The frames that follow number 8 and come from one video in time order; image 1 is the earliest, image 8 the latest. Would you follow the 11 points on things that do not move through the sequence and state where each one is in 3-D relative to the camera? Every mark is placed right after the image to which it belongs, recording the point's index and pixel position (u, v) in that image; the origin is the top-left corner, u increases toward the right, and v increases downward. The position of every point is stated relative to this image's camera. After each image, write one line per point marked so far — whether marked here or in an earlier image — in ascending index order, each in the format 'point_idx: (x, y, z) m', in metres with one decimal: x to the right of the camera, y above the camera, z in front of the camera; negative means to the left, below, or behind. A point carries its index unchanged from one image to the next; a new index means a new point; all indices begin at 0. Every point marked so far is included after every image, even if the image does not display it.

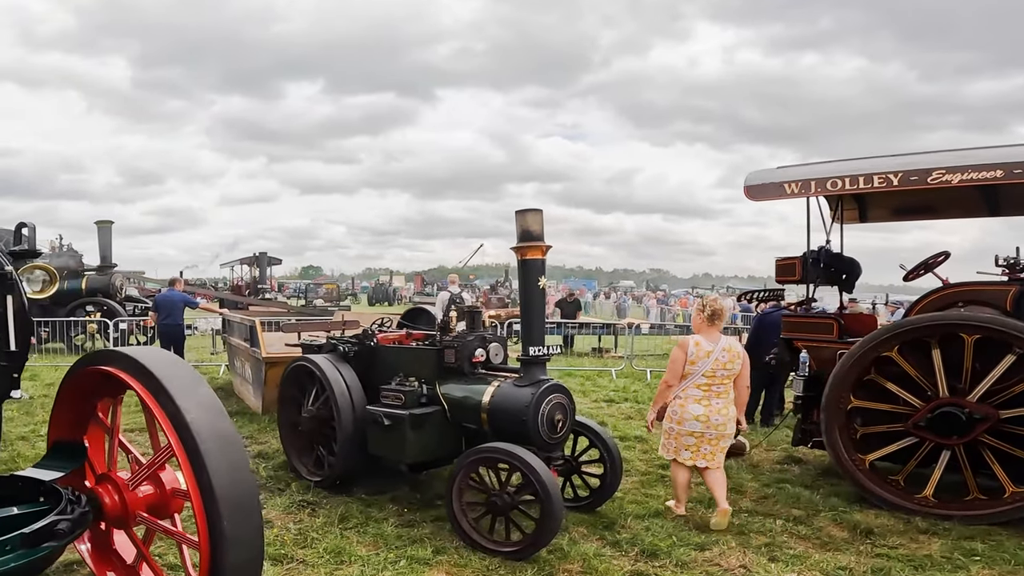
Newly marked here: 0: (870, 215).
0: (+3.6, +0.7, +7.0) m
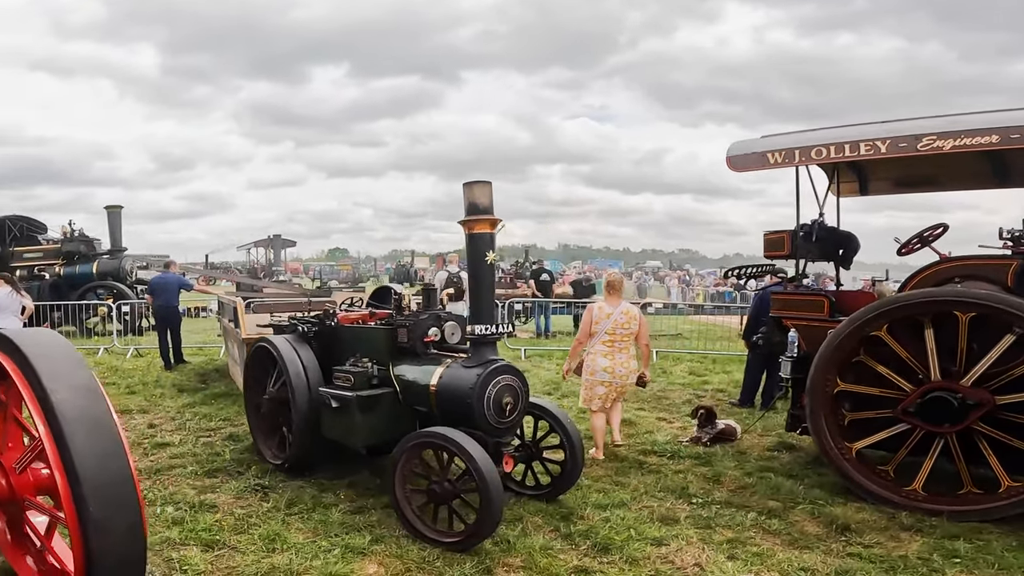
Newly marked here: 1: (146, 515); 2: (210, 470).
0: (+3.4, +0.9, +6.5) m
1: (-2.2, -1.3, +4.1) m
2: (-2.2, -1.3, +5.0) m
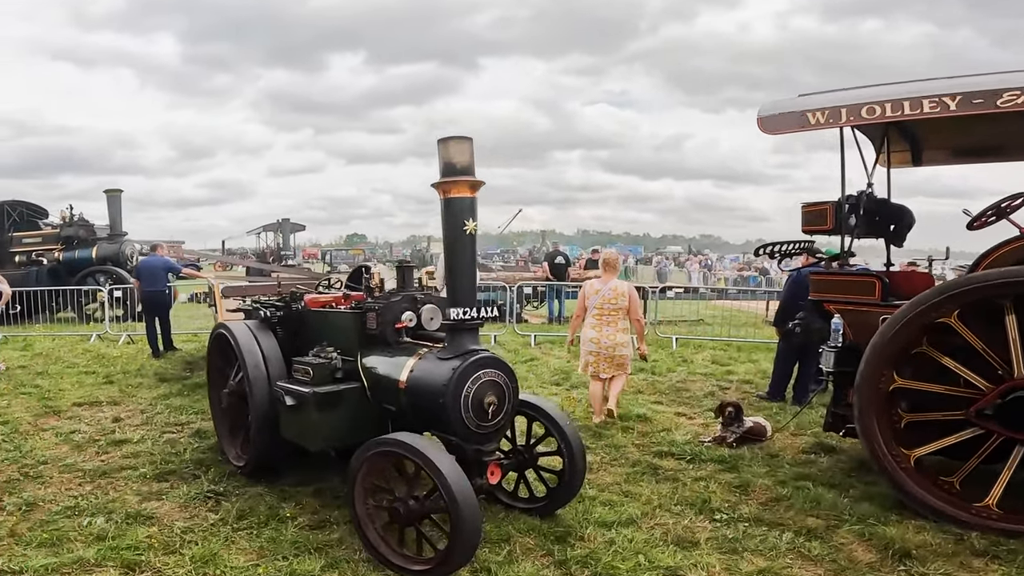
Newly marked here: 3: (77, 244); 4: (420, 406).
0: (+3.4, +1.1, +5.7) m
1: (-2.2, -1.2, +3.5) m
2: (-2.2, -1.2, +4.4) m
3: (-8.8, +0.9, +14.2) m
4: (-0.4, -0.5, +3.2) m
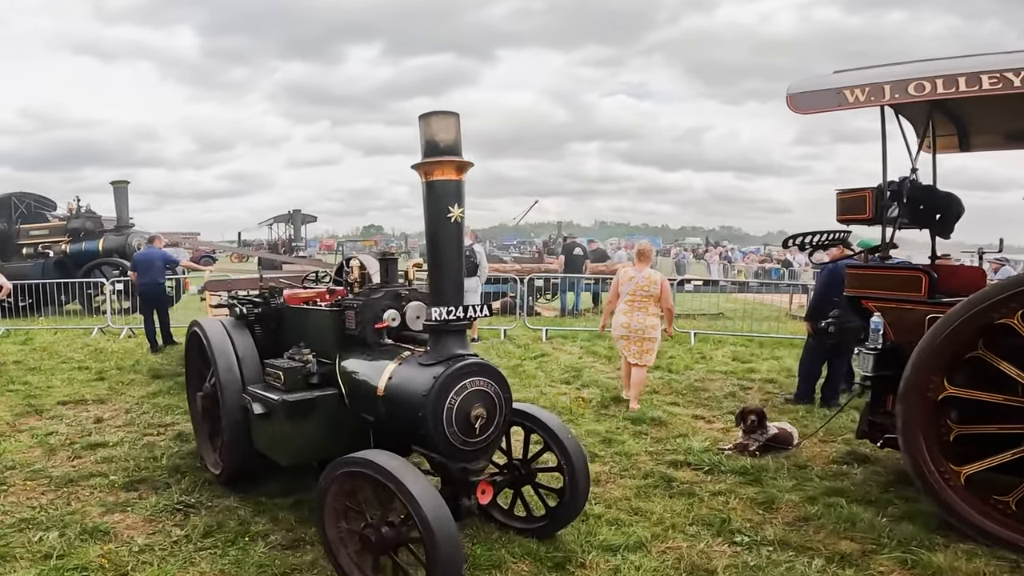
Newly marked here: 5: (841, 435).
0: (+3.4, +1.1, +5.2) m
1: (-2.3, -1.2, +3.2) m
2: (-2.2, -1.1, +4.1) m
3: (-8.6, +1.0, +14.0) m
4: (-0.5, -0.5, +2.8) m
5: (+2.4, -1.1, +5.1) m
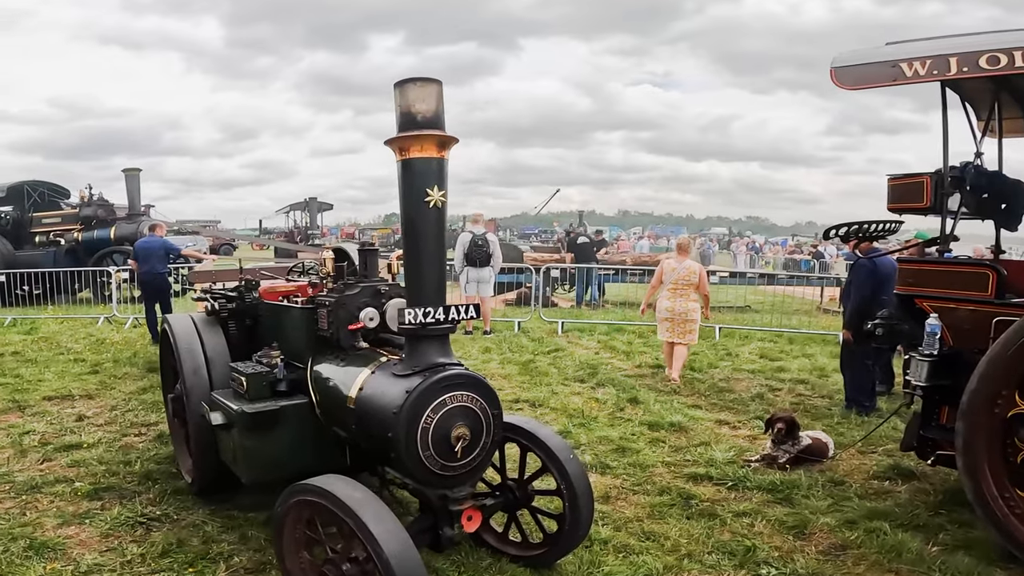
0: (+3.5, +1.1, +4.7) m
1: (-2.3, -1.2, +2.9) m
2: (-2.2, -1.1, +3.8) m
3: (-8.2, +1.3, +13.8) m
4: (-0.5, -0.5, +2.4) m
5: (+2.4, -1.0, +4.6) m
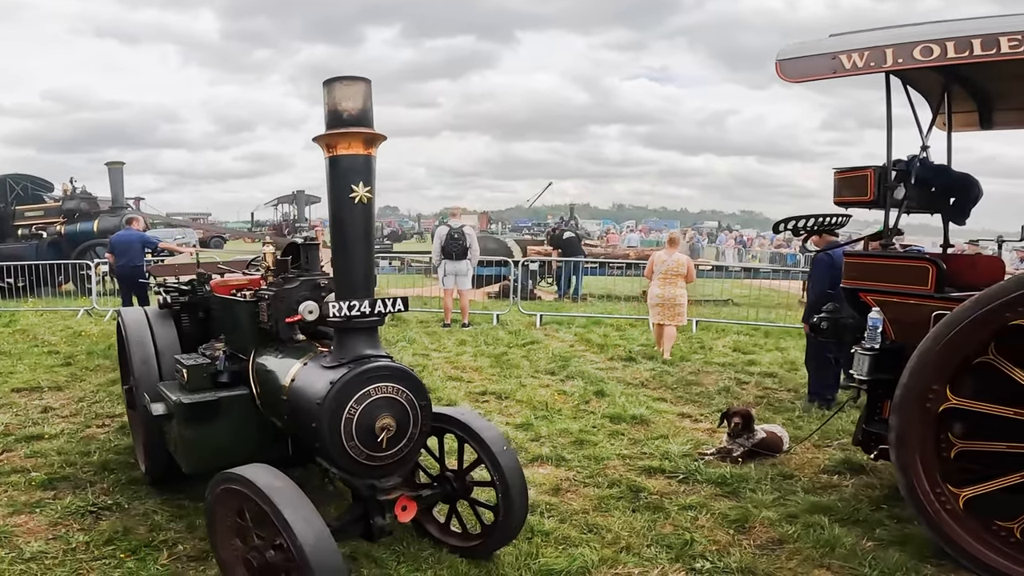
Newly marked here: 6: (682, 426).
0: (+3.2, +1.2, +4.7) m
1: (-2.6, -1.1, +2.9) m
2: (-2.5, -1.0, +3.8) m
3: (-8.5, +1.4, +13.8) m
4: (-0.8, -0.5, +2.5) m
5: (+2.1, -1.0, +4.6) m
6: (+1.2, -1.0, +5.1) m
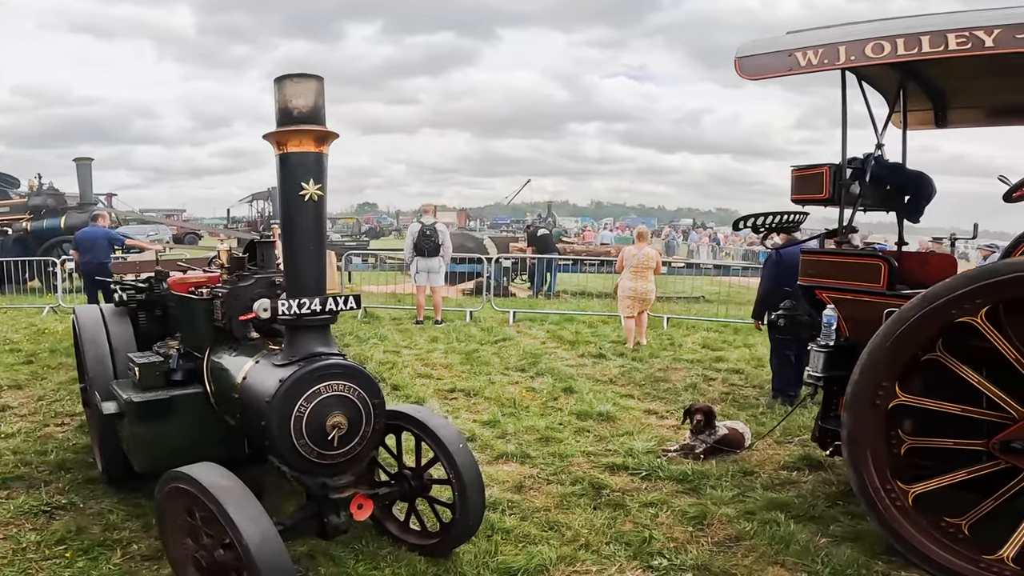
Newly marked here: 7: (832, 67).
0: (+3.0, +1.2, +4.8) m
1: (-2.7, -1.1, +2.8) m
2: (-2.7, -1.0, +3.7) m
3: (-9.0, +1.5, +13.5) m
4: (-0.9, -0.5, +2.5) m
5: (+1.9, -1.0, +4.7) m
6: (+1.0, -1.0, +5.1) m
7: (+1.5, +1.0, +3.2) m
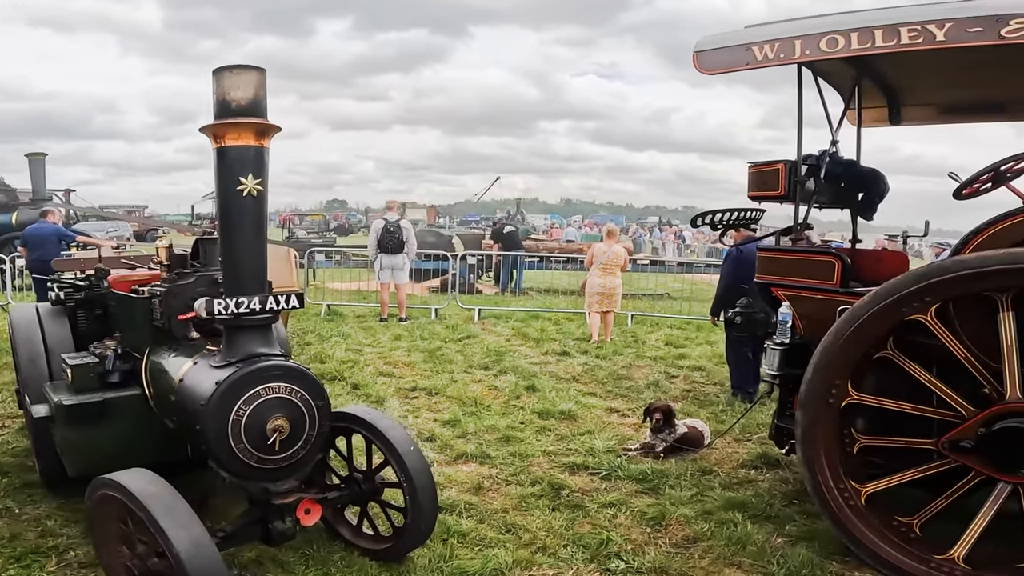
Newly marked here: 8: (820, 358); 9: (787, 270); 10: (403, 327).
0: (+2.7, +1.2, +4.8) m
1: (-2.9, -1.1, +2.7) m
2: (-2.9, -1.0, +3.5) m
3: (-9.6, +1.5, +13.1) m
4: (-1.1, -0.5, +2.3) m
5: (+1.6, -1.0, +4.7) m
6: (+0.7, -1.0, +5.1) m
7: (+1.3, +1.0, +3.2) m
8: (+1.3, -0.3, +2.9) m
9: (+1.4, +0.1, +3.5) m
10: (-1.3, -0.5, +8.6) m
